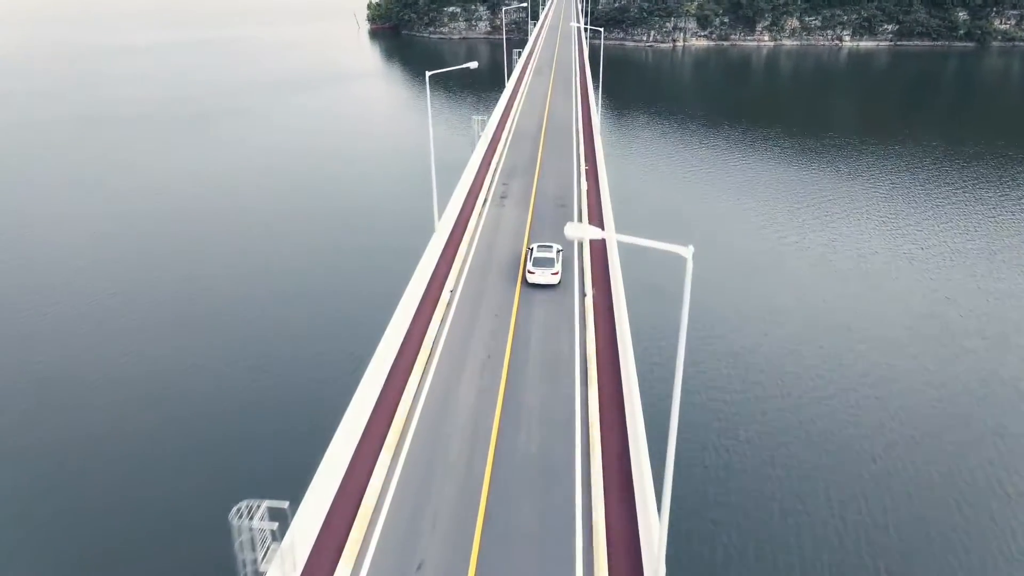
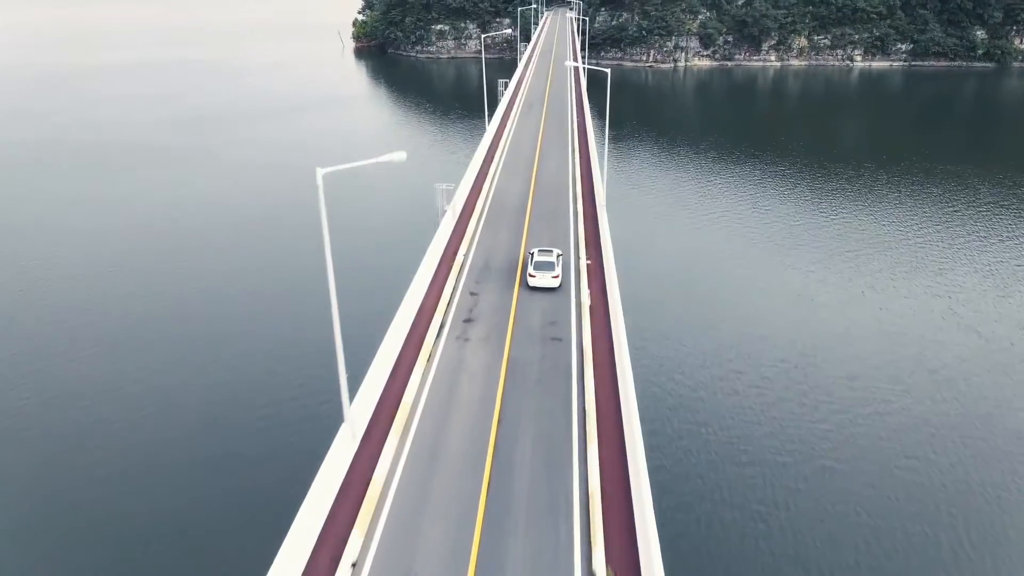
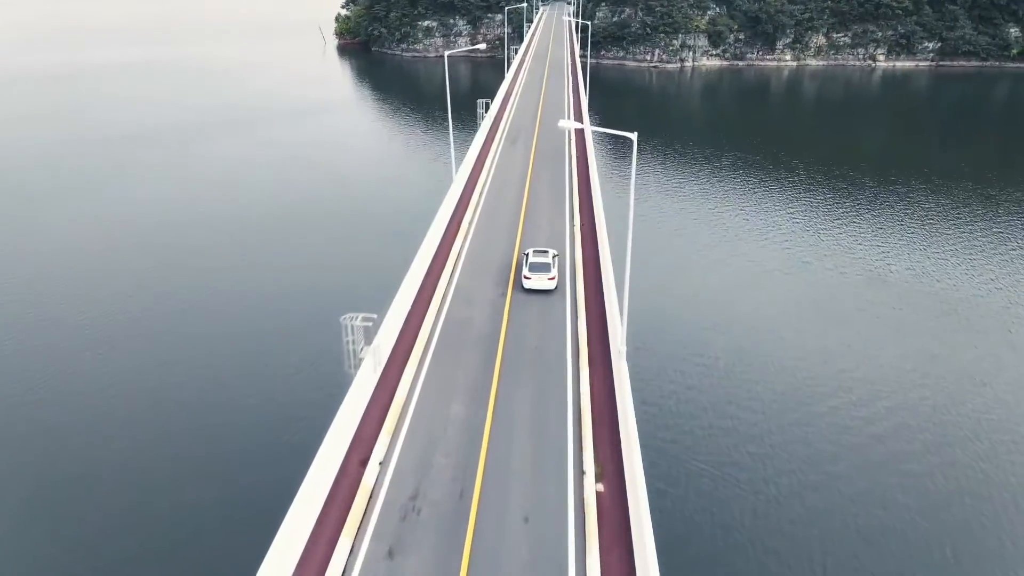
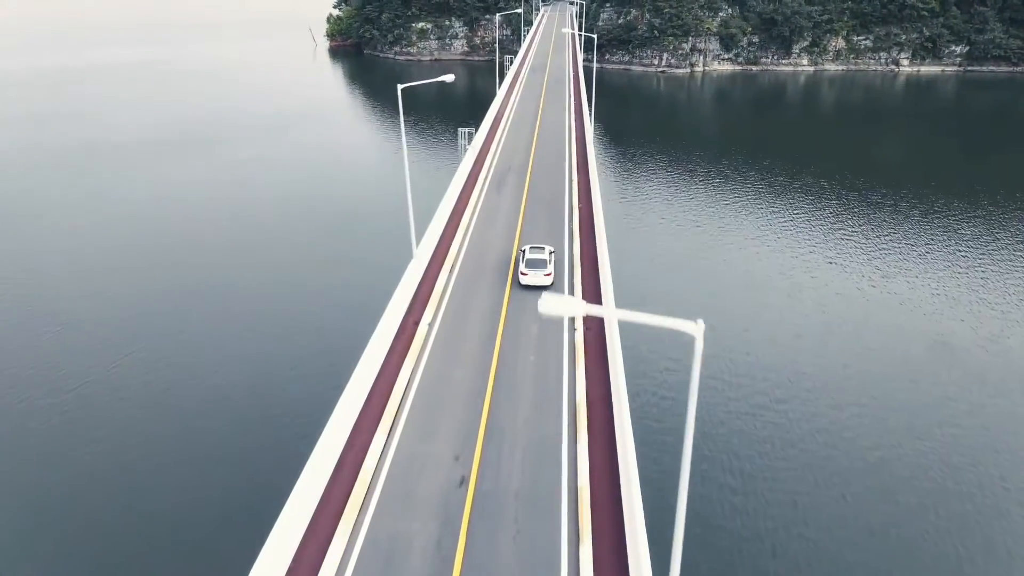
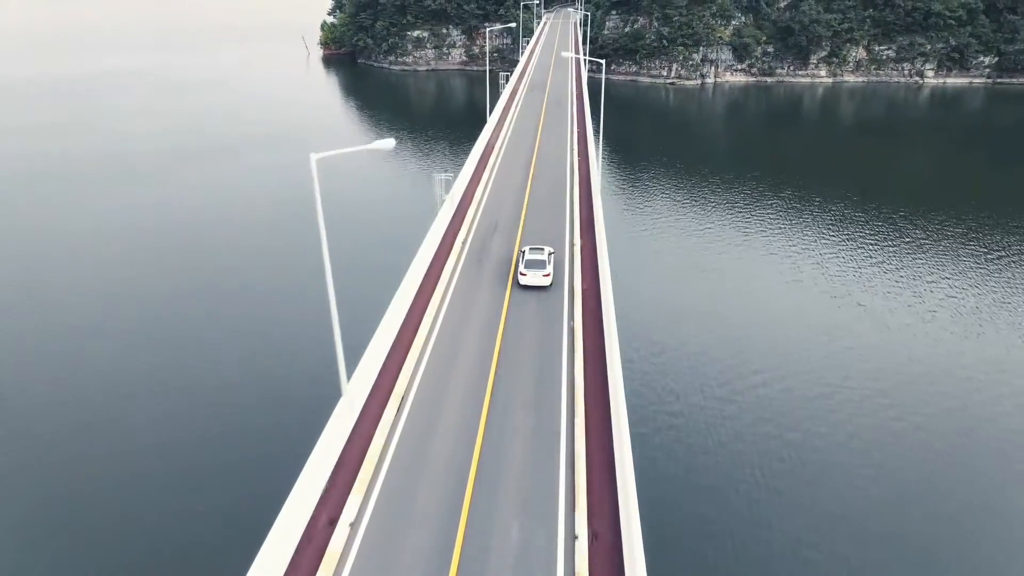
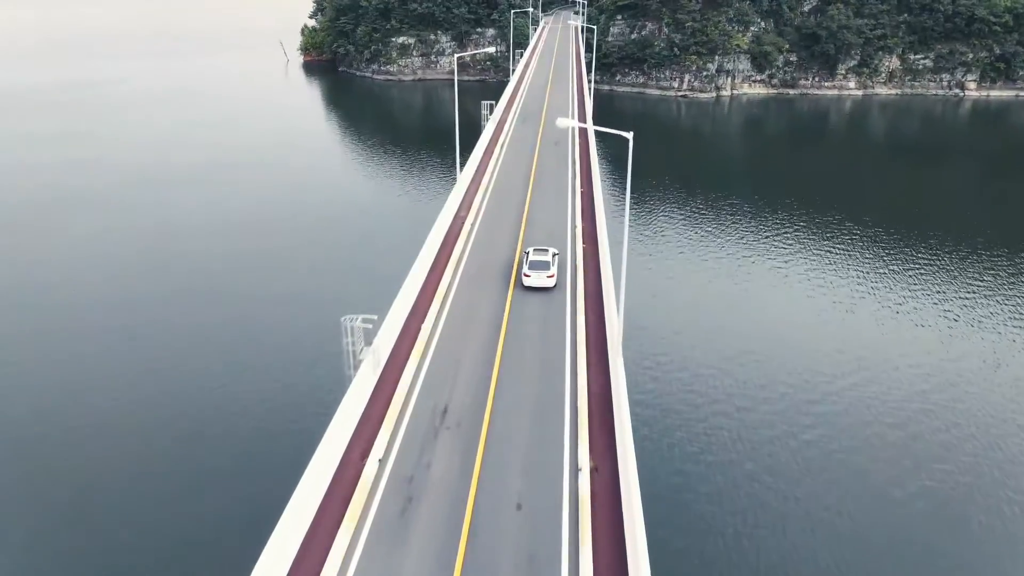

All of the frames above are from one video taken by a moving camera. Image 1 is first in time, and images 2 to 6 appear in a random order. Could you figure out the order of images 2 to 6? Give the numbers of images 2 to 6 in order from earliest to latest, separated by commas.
2, 3, 4, 5, 6
